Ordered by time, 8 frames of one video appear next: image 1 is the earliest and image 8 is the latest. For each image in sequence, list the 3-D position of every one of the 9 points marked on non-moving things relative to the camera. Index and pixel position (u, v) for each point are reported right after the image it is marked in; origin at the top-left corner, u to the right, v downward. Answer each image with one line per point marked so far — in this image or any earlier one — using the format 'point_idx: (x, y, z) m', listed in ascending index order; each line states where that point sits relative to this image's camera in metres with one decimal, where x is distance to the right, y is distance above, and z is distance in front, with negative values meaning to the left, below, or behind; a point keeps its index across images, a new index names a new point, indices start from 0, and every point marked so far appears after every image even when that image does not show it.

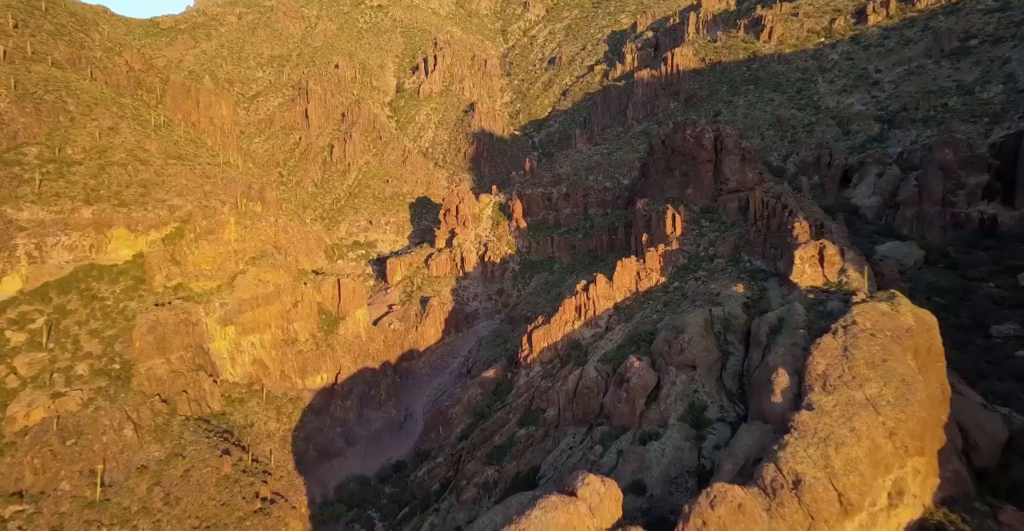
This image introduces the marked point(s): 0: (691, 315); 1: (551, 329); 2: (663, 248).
0: (+3.9, -1.1, +13.2) m
1: (+1.1, -1.7, +17.3) m
2: (+4.3, +0.5, +17.8) m
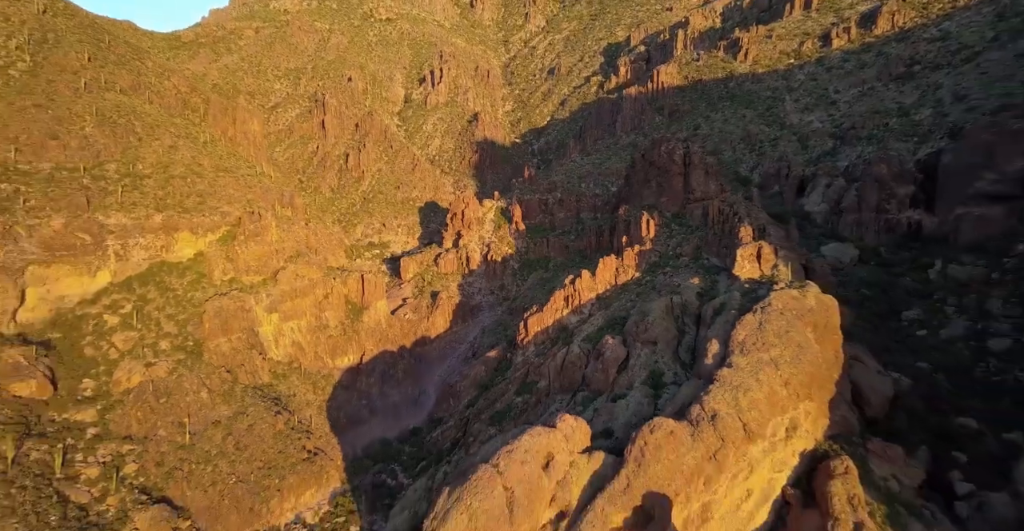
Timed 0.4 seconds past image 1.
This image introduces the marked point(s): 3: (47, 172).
0: (+3.8, -1.0, +16.7) m
1: (+1.1, -1.6, +20.8) m
2: (+4.3, +0.6, +21.3) m
3: (-14.1, +2.8, +19.5) m
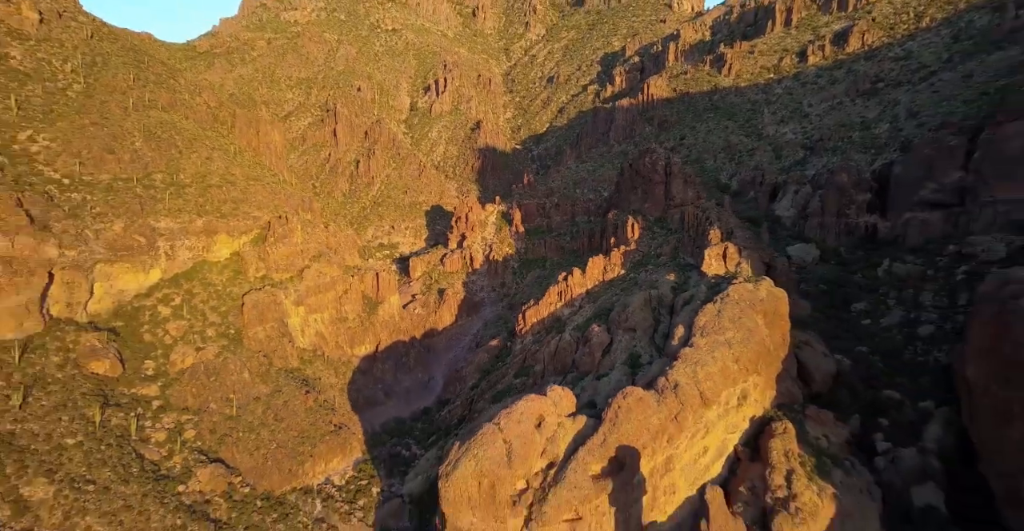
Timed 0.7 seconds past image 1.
0: (+3.8, -1.0, +19.6) m
1: (+1.1, -1.6, +23.7) m
2: (+4.3, +0.7, +24.1) m
3: (-14.1, +2.9, +22.3) m
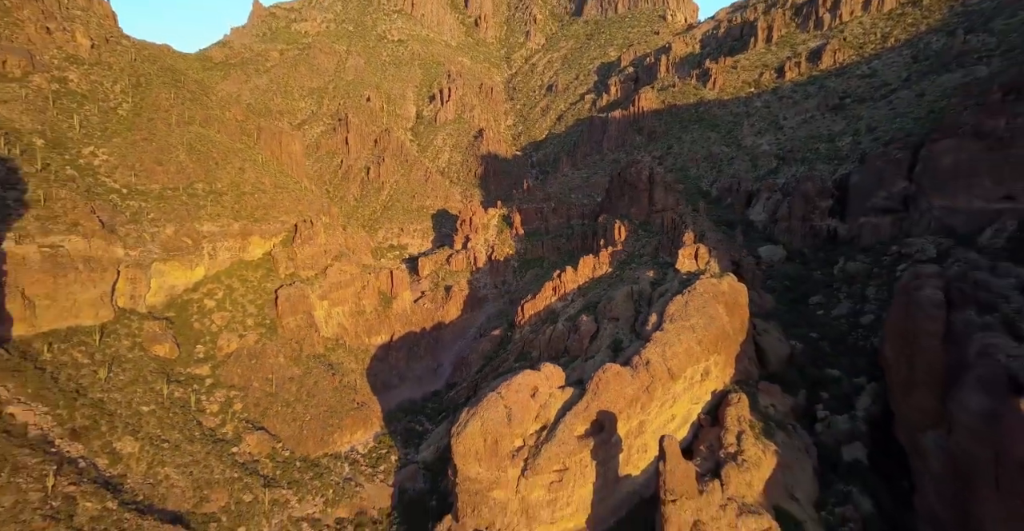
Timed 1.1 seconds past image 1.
0: (+3.8, -0.9, +22.7) m
1: (+1.1, -1.5, +26.8) m
2: (+4.3, +0.7, +27.3) m
3: (-14.1, +2.9, +25.5) m
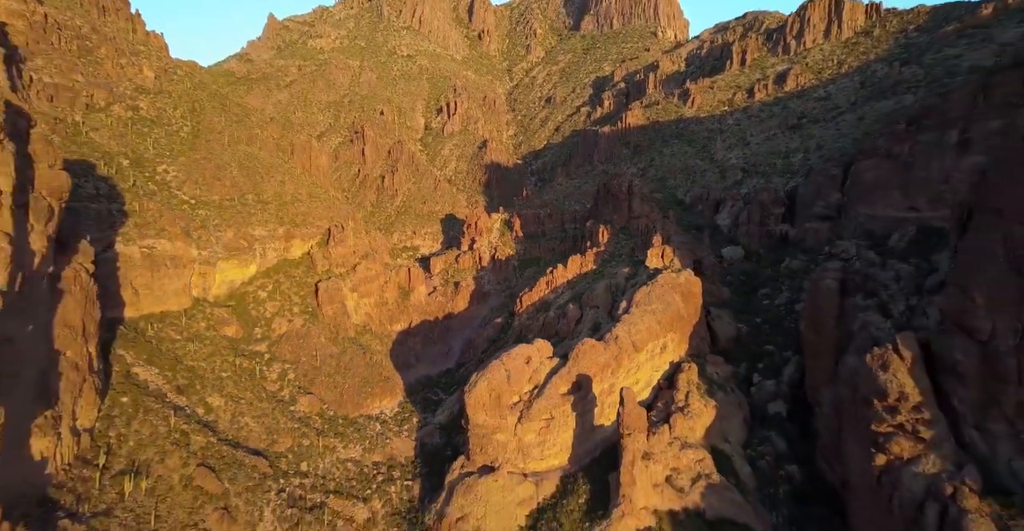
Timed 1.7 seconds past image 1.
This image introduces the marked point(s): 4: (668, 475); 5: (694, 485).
0: (+3.8, -0.8, +27.8) m
1: (+1.1, -1.4, +32.0) m
2: (+4.3, +0.8, +32.4) m
3: (-14.1, +3.0, +30.7) m
4: (+4.7, -6.2, +18.7) m
5: (+5.5, -6.5, +18.5) m
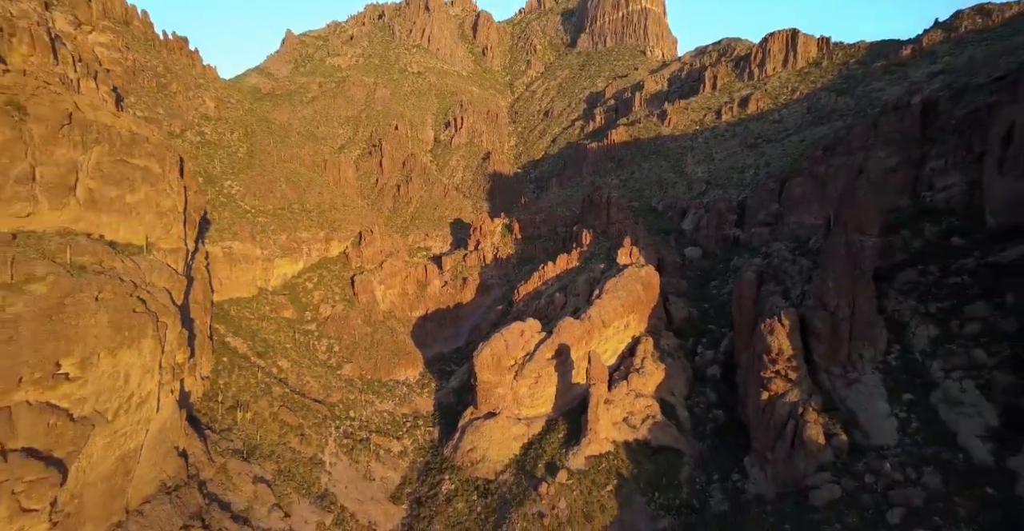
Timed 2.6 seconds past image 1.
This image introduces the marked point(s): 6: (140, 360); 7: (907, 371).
0: (+3.7, -0.6, +34.9) m
1: (+1.0, -1.3, +39.0) m
2: (+4.2, +1.0, +39.4) m
3: (-14.1, +3.2, +37.8) m
4: (+4.6, -6.1, +25.7) m
5: (+5.4, -6.3, +25.5) m
6: (-9.6, -2.4, +17.1) m
7: (+12.2, -3.3, +19.8) m
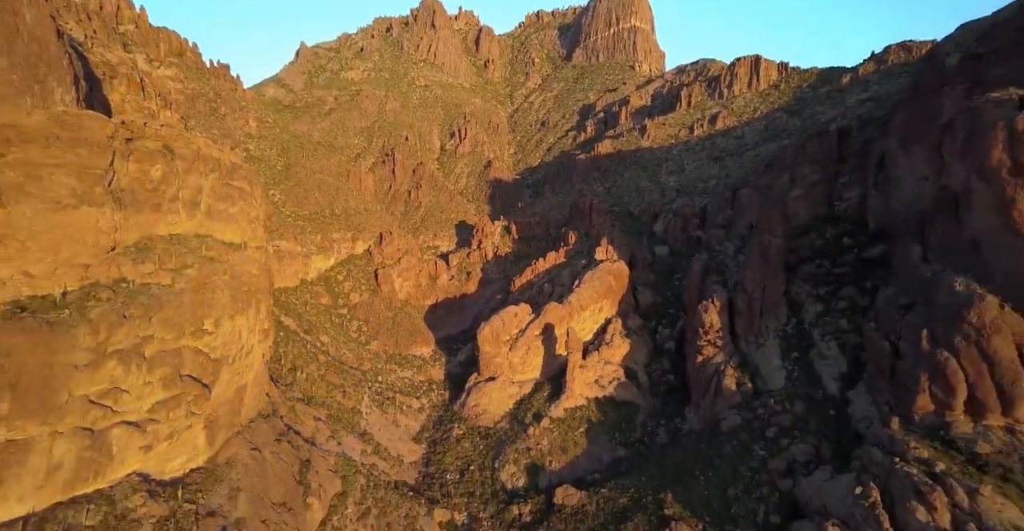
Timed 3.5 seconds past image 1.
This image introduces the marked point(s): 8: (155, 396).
0: (+3.5, -0.3, +42.1) m
1: (+0.8, -1.0, +46.2) m
2: (+4.0, +1.3, +46.6) m
3: (-14.4, +3.5, +45.1) m
4: (+4.4, -5.8, +32.9) m
5: (+5.1, -6.0, +32.7) m
6: (-9.9, -2.2, +24.3) m
7: (+12.0, -3.0, +27.0) m
8: (-10.7, -3.9, +19.3) m
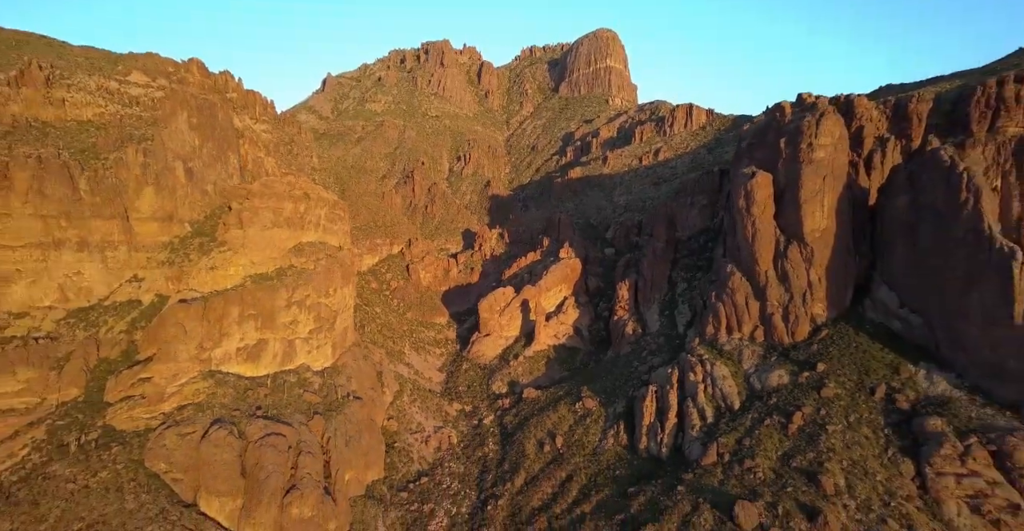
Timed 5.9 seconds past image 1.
0: (+2.6, 0.0, +60.0) m
1: (-0.1, -0.6, +64.1) m
2: (+3.1, +1.6, +64.6) m
3: (-15.2, +3.8, +63.1) m
4: (+3.5, -5.4, +50.8) m
5: (+4.2, -5.7, +50.6) m
6: (-10.8, -1.8, +42.3) m
7: (+11.0, -2.6, +44.9) m
8: (-11.7, -3.5, +37.3) m
